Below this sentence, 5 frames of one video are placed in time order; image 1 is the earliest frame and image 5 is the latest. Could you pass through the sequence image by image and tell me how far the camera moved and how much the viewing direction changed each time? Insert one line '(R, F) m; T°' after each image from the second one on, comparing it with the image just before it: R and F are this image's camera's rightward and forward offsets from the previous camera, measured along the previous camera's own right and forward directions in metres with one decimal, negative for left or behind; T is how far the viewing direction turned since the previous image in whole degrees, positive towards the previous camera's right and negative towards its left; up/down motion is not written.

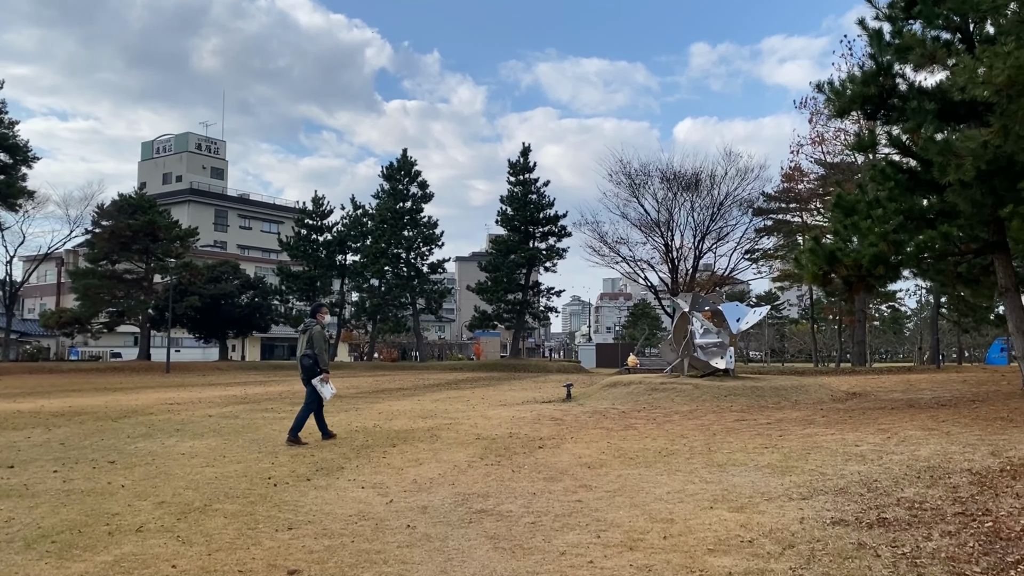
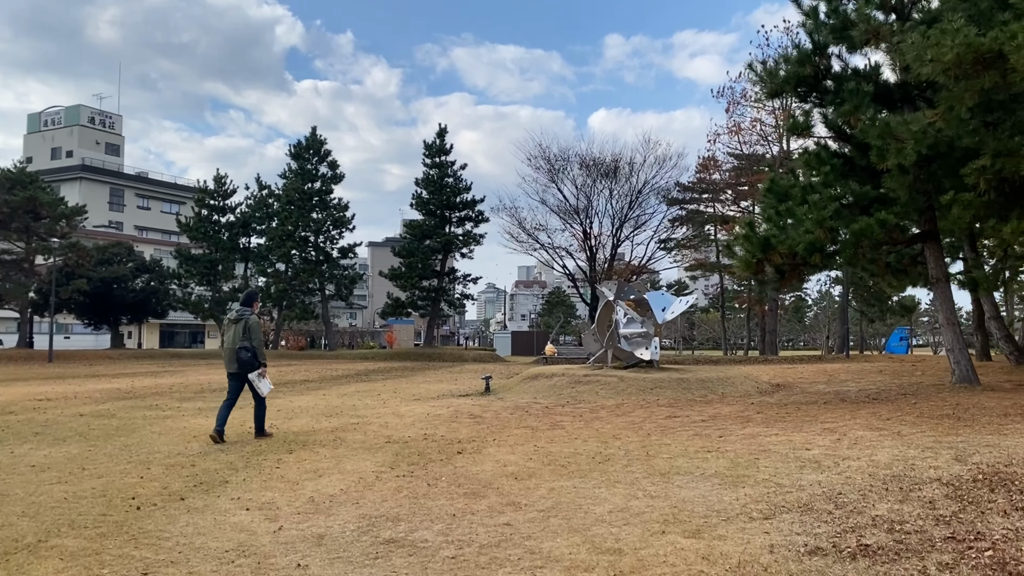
(0.0, +1.0) m; +6°
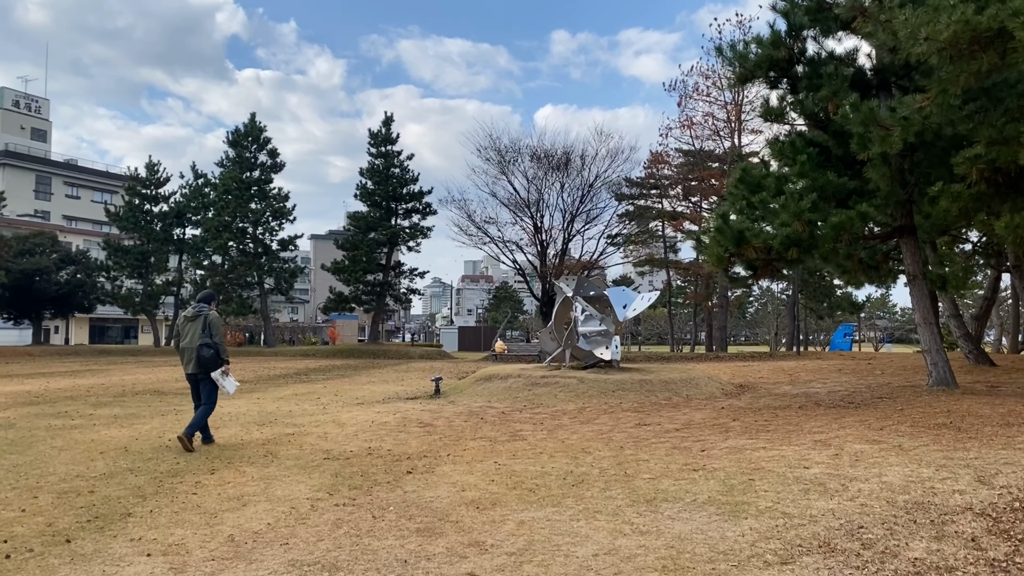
(-0.1, +0.9) m; +4°
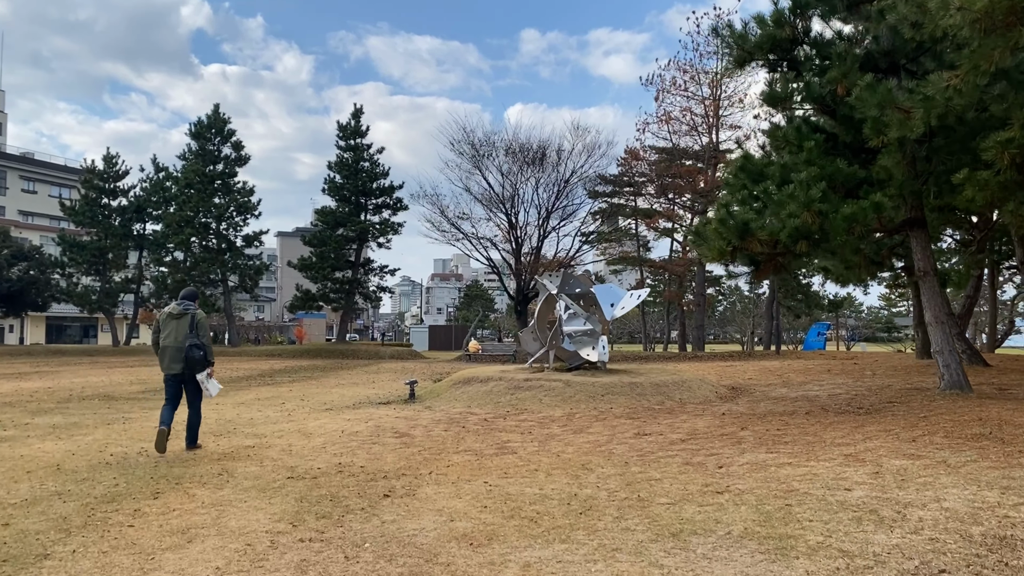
(-0.2, +0.9) m; +2°
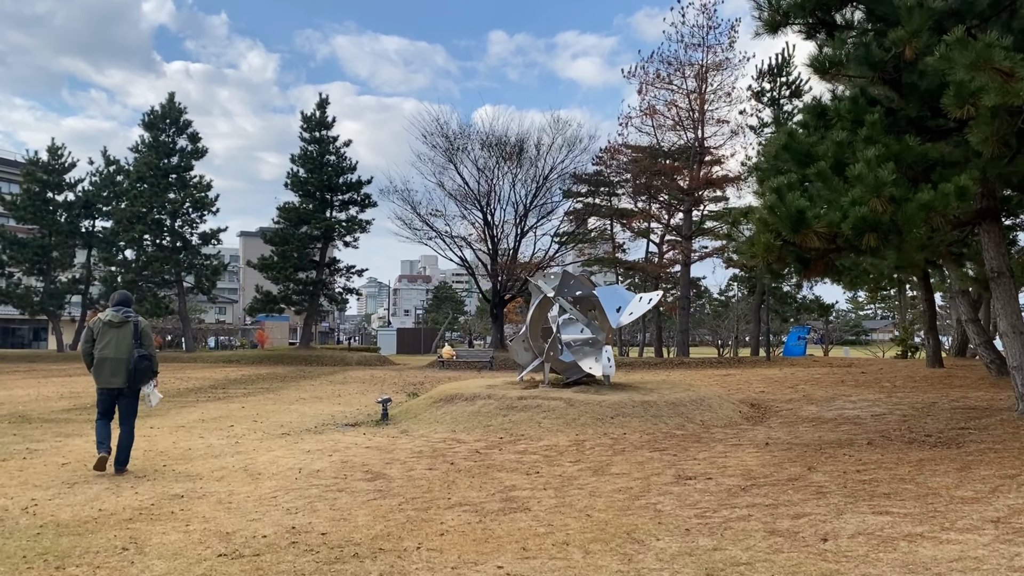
(-0.3, +1.8) m; +2°
